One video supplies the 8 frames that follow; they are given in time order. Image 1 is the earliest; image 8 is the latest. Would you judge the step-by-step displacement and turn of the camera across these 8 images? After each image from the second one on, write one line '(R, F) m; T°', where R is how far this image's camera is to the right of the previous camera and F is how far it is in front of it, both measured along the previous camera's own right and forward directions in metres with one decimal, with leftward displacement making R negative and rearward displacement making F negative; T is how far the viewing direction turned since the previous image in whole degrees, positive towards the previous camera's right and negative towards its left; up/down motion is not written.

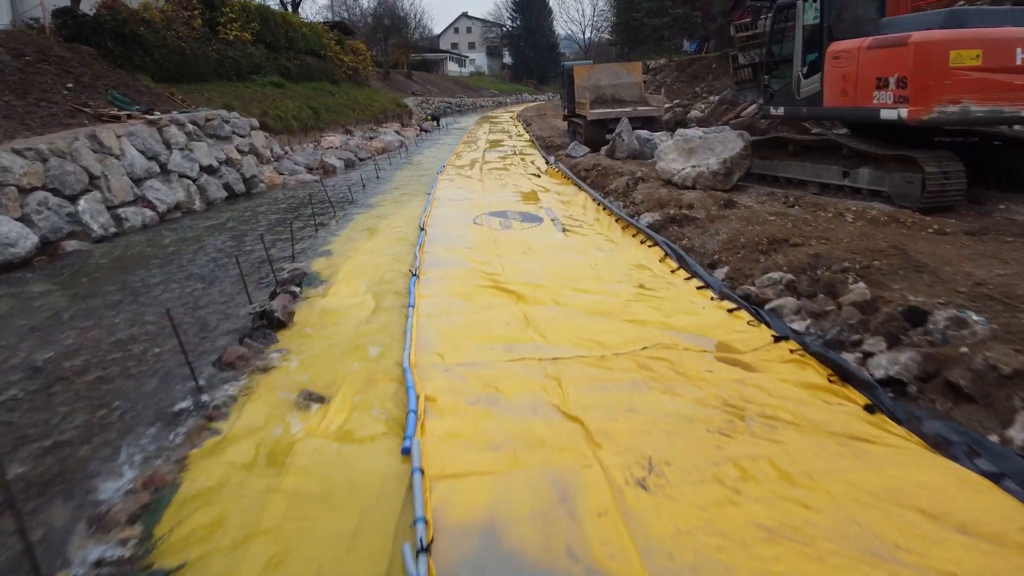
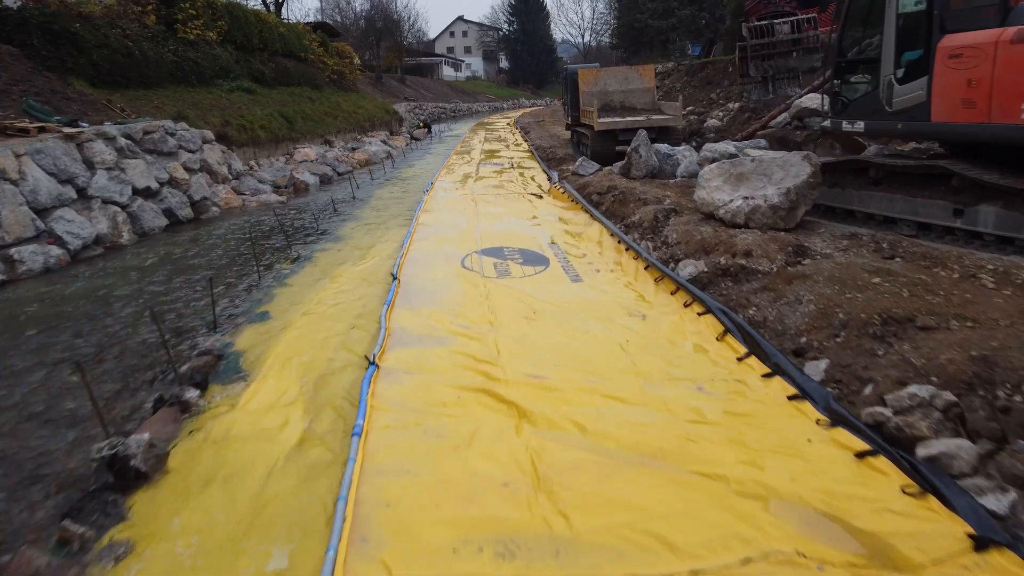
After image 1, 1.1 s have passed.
(0.0, +1.7) m; 0°
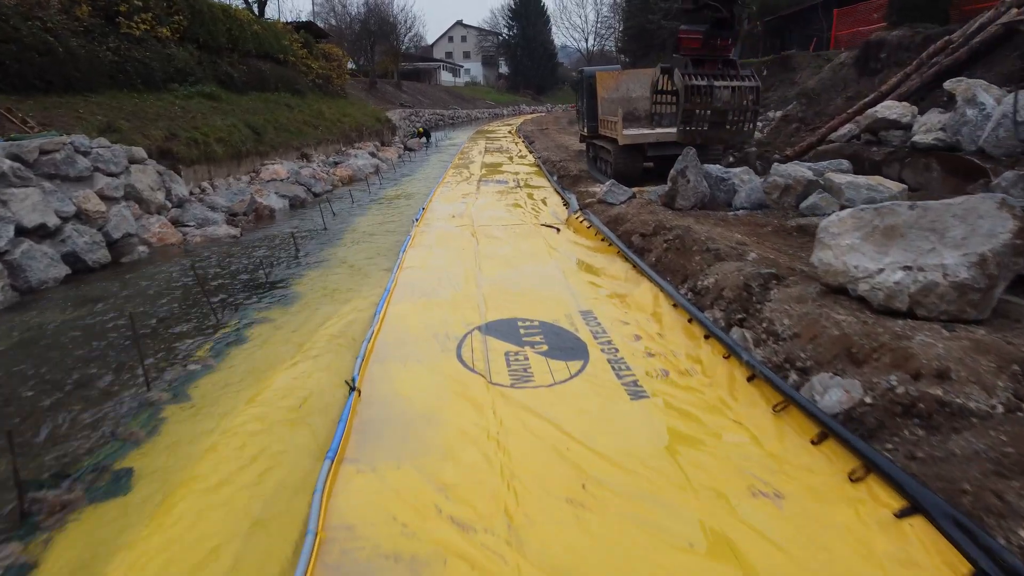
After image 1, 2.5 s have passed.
(-0.1, +2.1) m; 0°
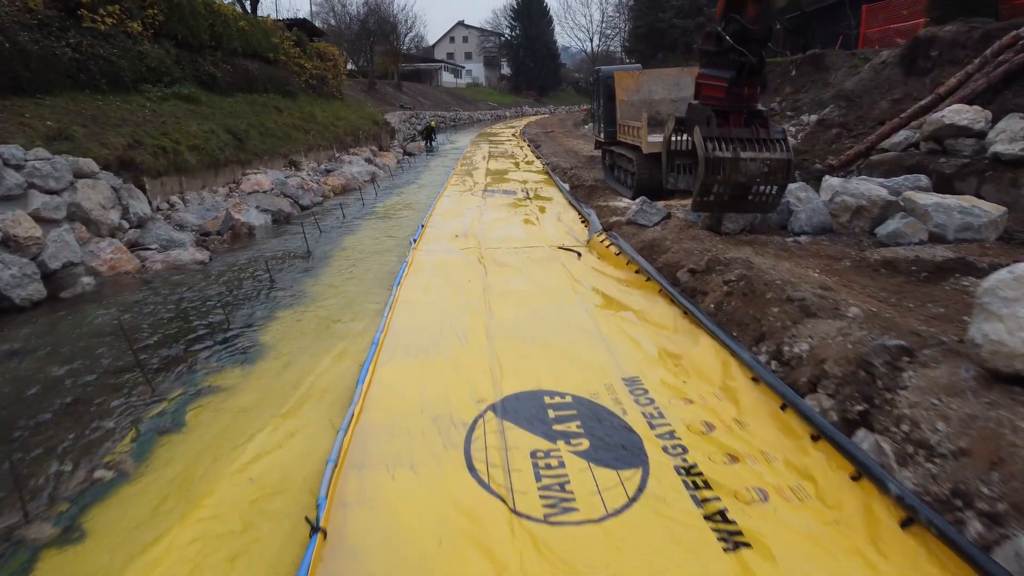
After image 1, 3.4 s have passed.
(-0.1, +1.2) m; 0°
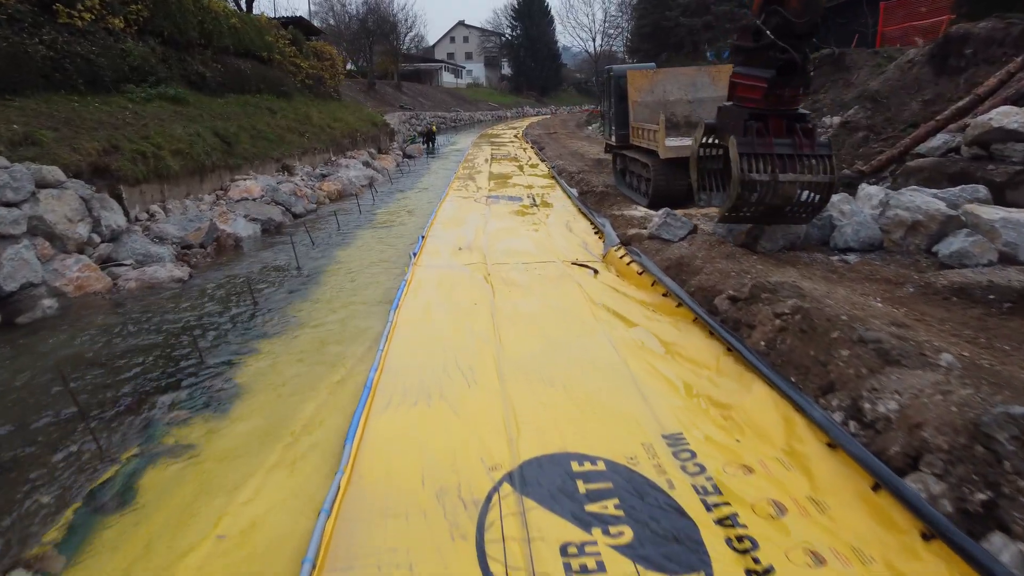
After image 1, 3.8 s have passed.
(-0.1, +0.6) m; 0°
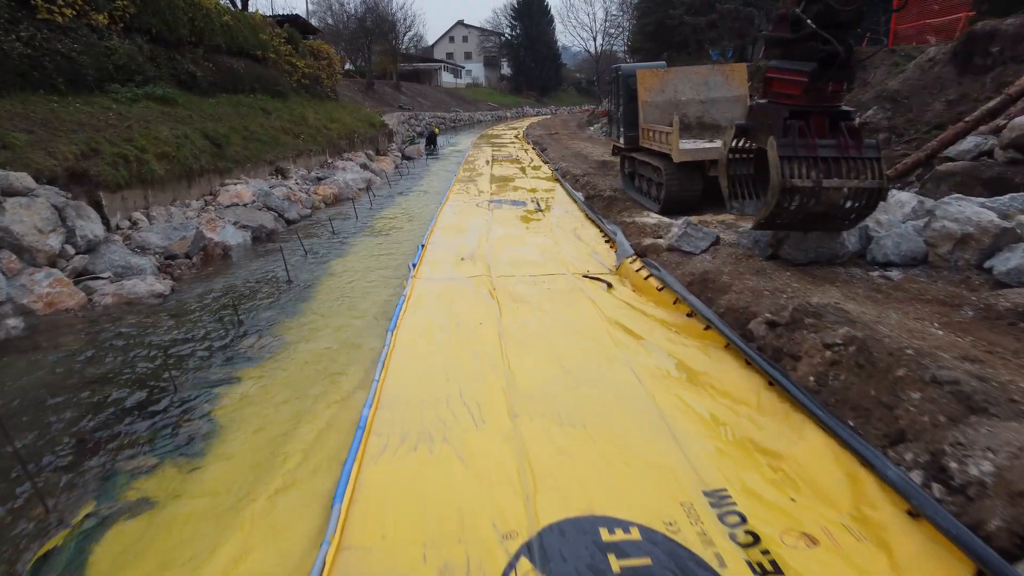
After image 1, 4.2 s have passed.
(-0.1, +0.5) m; 0°
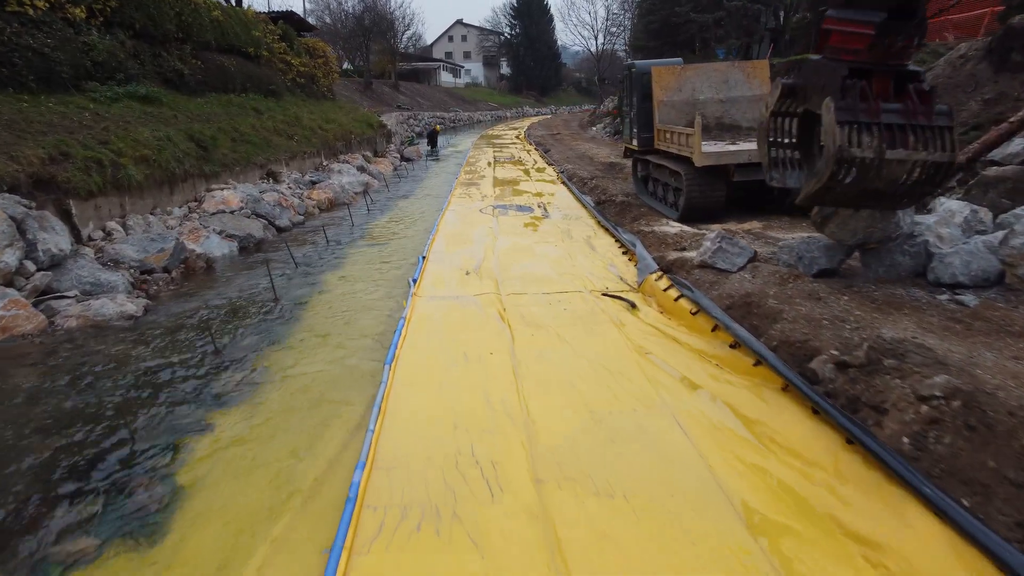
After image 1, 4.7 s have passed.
(-0.1, +0.6) m; 0°
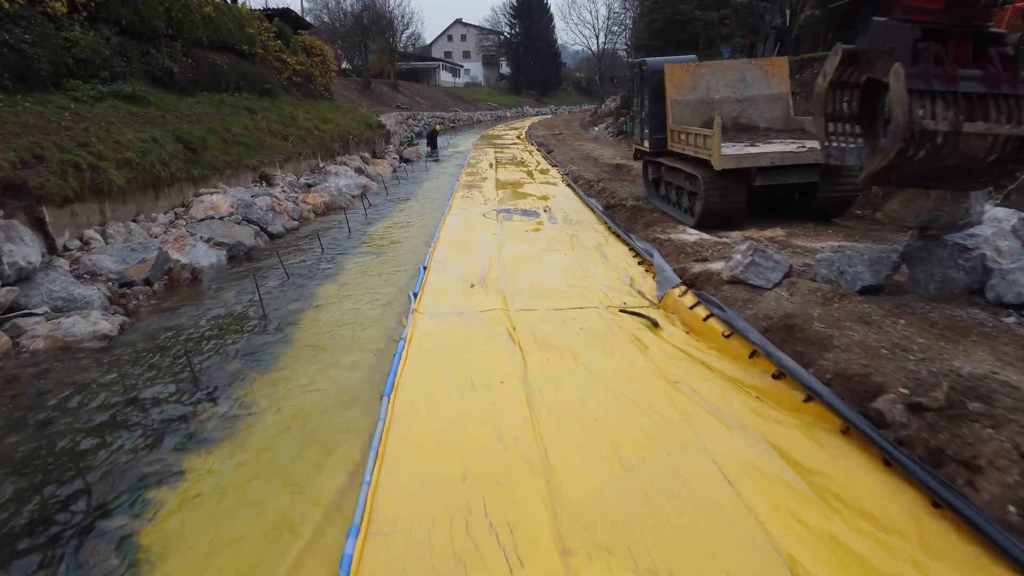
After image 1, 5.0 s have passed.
(-0.1, +0.5) m; 0°
